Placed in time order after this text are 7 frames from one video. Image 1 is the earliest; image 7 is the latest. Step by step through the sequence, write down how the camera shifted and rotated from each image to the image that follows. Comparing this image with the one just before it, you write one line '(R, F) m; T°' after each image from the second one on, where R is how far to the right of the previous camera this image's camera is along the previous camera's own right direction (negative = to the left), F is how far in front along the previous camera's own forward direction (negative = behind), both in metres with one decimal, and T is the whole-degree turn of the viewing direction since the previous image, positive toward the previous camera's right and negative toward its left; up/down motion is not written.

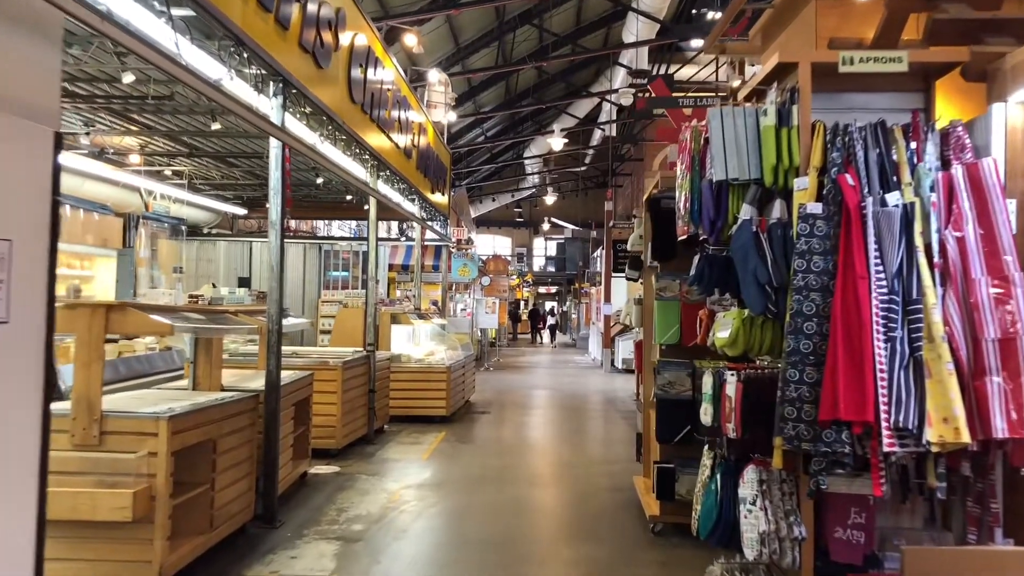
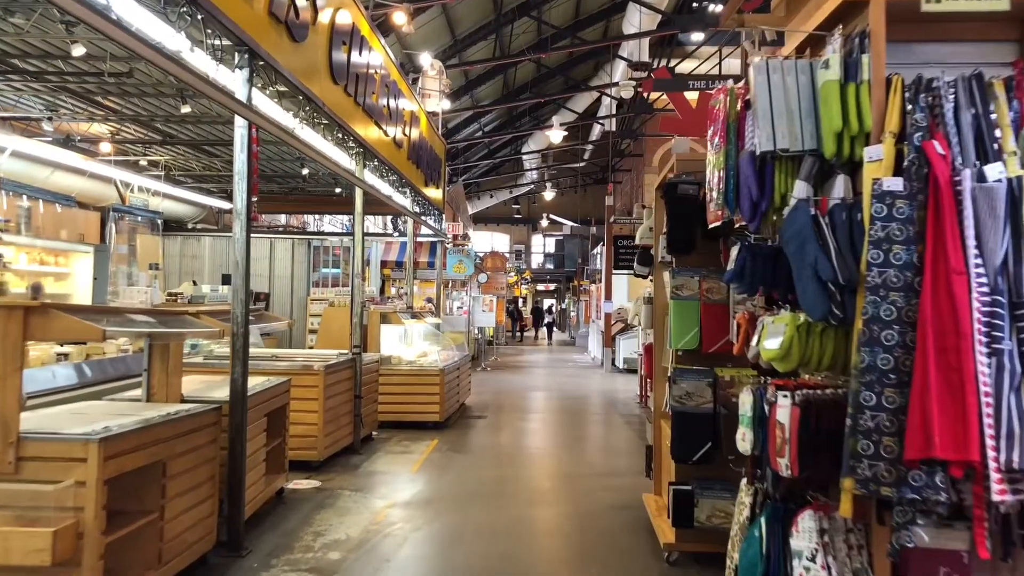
(0.0, +0.5) m; 0°
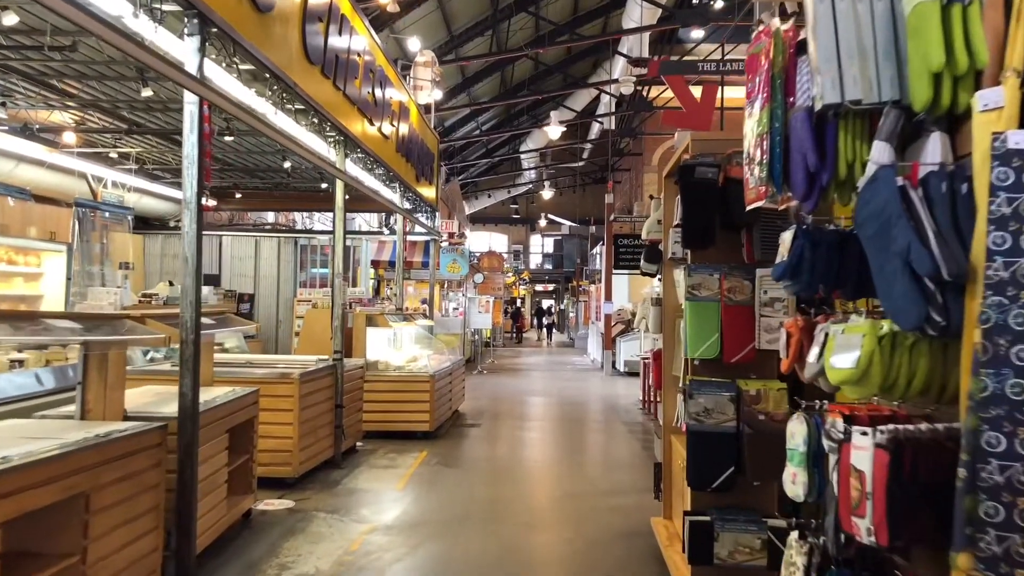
(0.0, +0.5) m; 0°
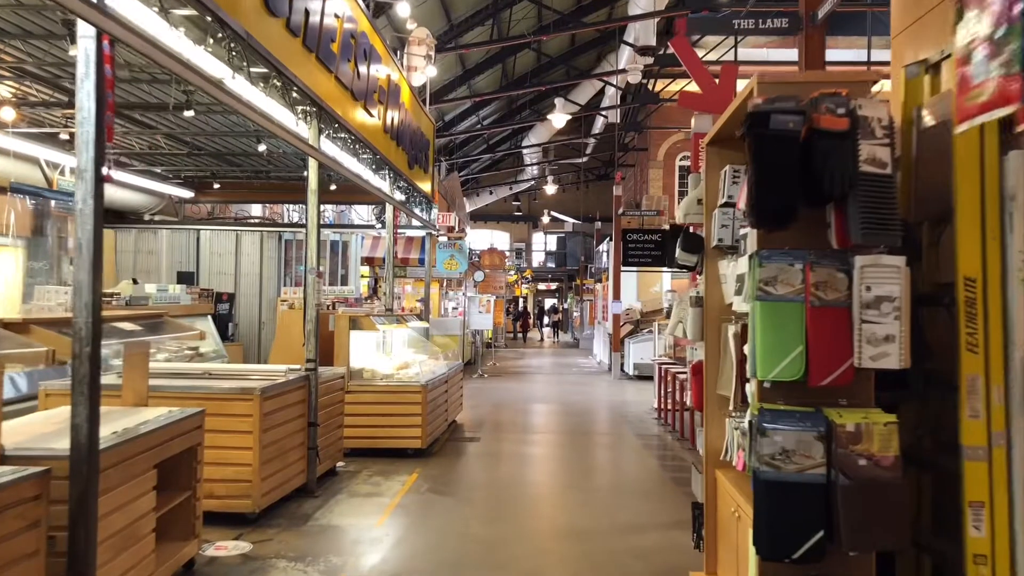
(0.0, +0.8) m; 0°
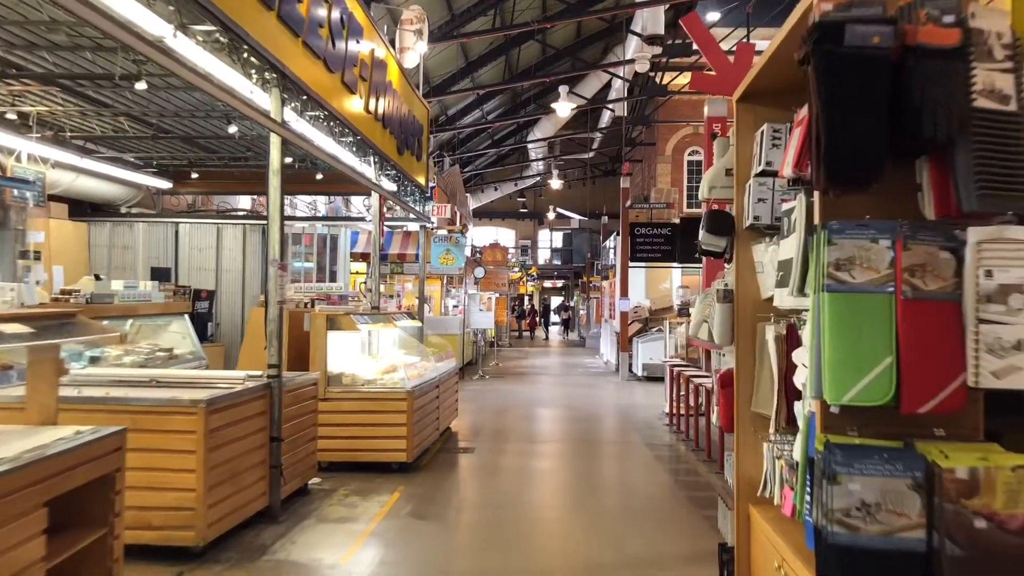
(+0.1, +0.6) m; 0°
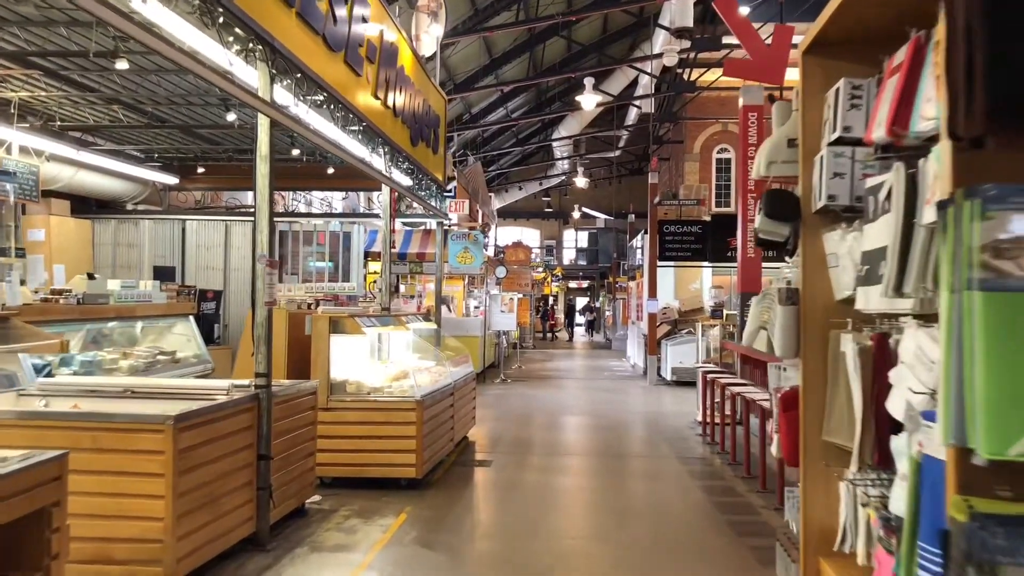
(0.0, +0.5) m; -2°
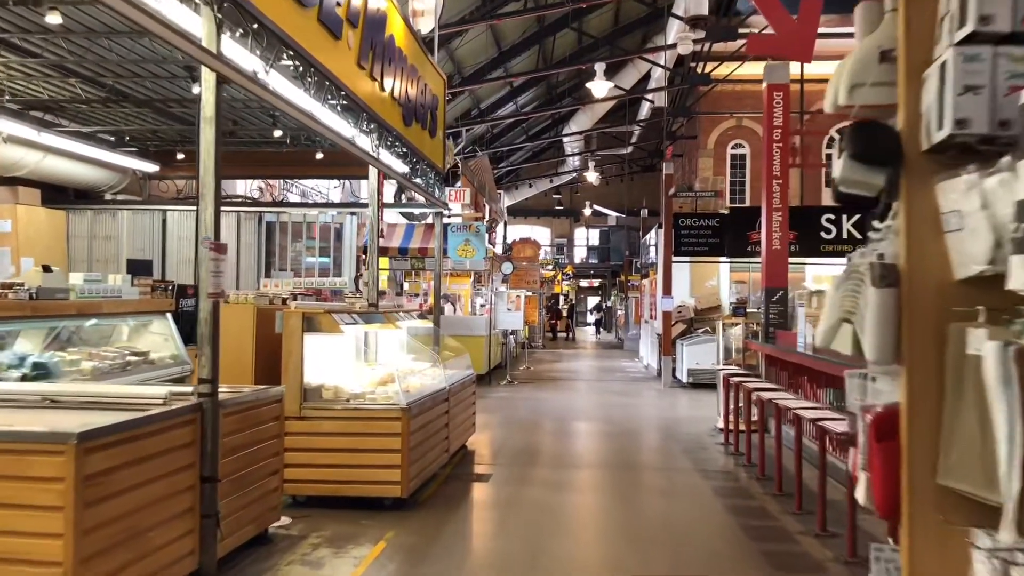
(+0.1, +0.6) m; -1°
